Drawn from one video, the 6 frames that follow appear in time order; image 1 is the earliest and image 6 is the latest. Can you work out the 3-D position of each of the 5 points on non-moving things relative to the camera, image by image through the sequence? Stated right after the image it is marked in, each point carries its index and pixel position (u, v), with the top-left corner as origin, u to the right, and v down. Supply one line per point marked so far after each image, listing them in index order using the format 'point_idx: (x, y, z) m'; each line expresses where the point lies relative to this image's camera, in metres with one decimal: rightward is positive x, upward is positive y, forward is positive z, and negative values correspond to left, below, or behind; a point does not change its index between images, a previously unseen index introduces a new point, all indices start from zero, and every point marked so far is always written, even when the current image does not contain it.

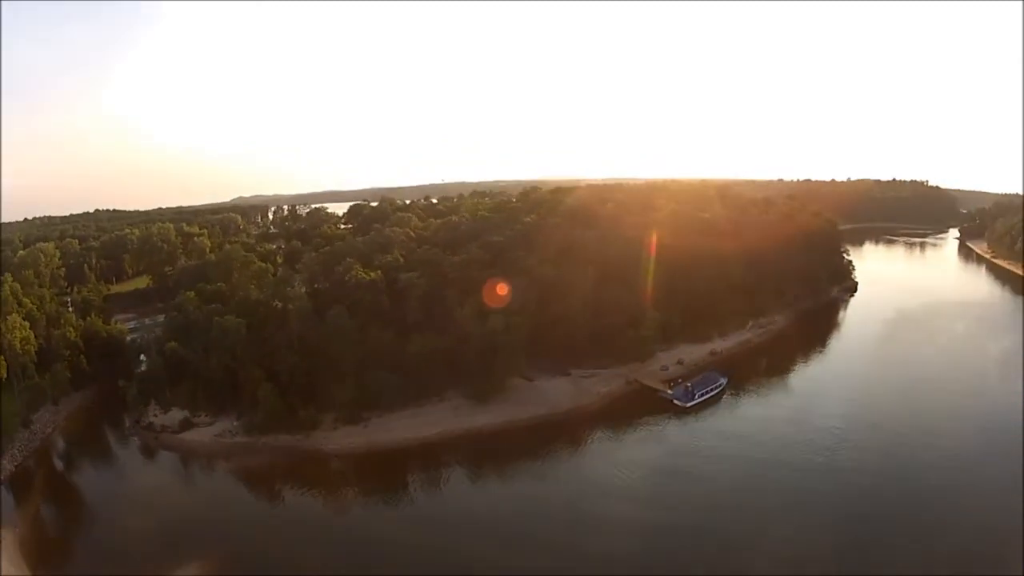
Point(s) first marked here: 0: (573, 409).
0: (+1.8, -3.5, +19.9) m
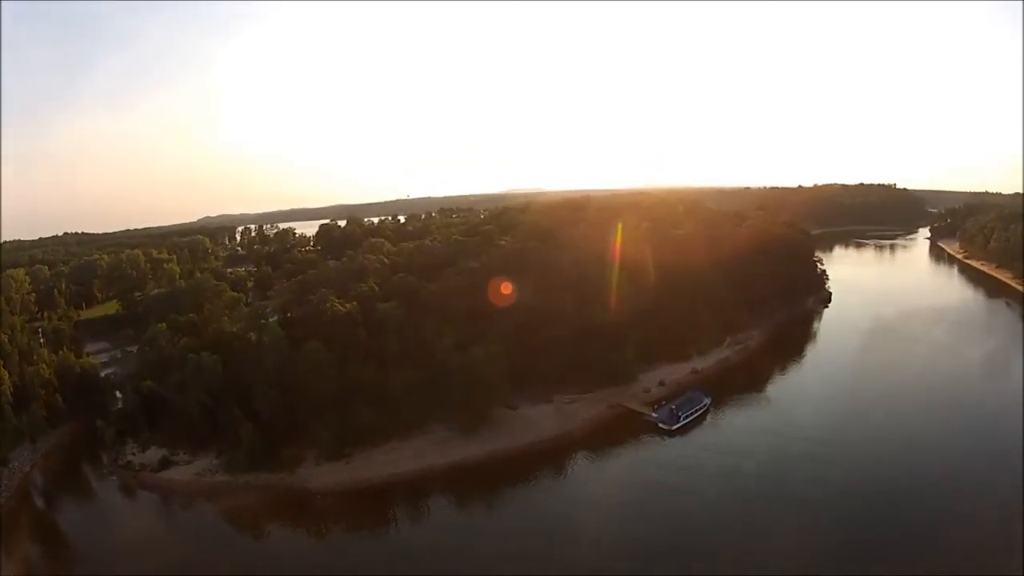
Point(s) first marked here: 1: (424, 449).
0: (+1.4, -4.2, +20.0) m
1: (-2.5, -4.6, +19.8) m
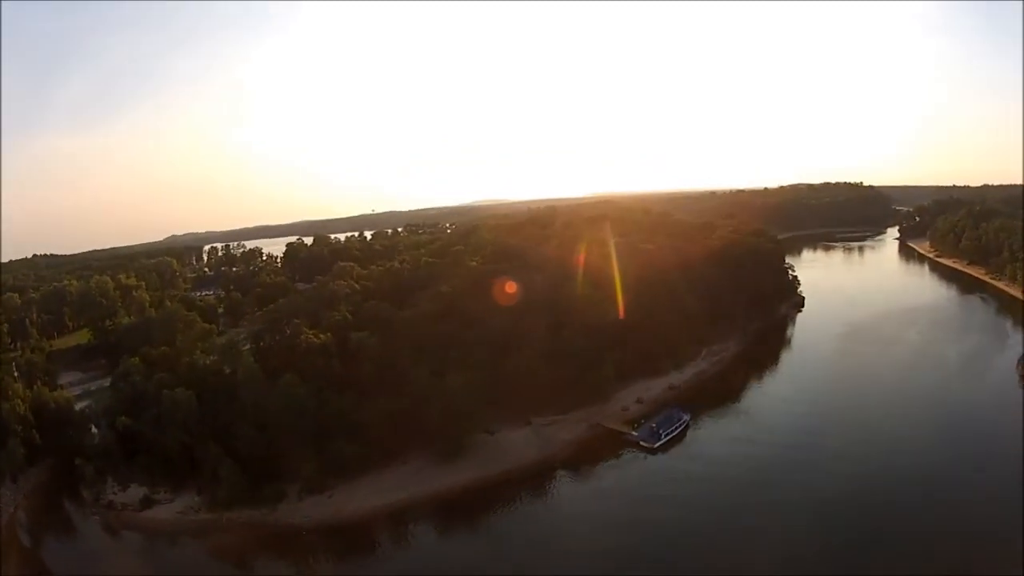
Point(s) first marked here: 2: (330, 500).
0: (+0.8, -4.9, +20.1) m
1: (-3.1, -5.5, +19.9) m
2: (-5.1, -6.0, +19.6) m
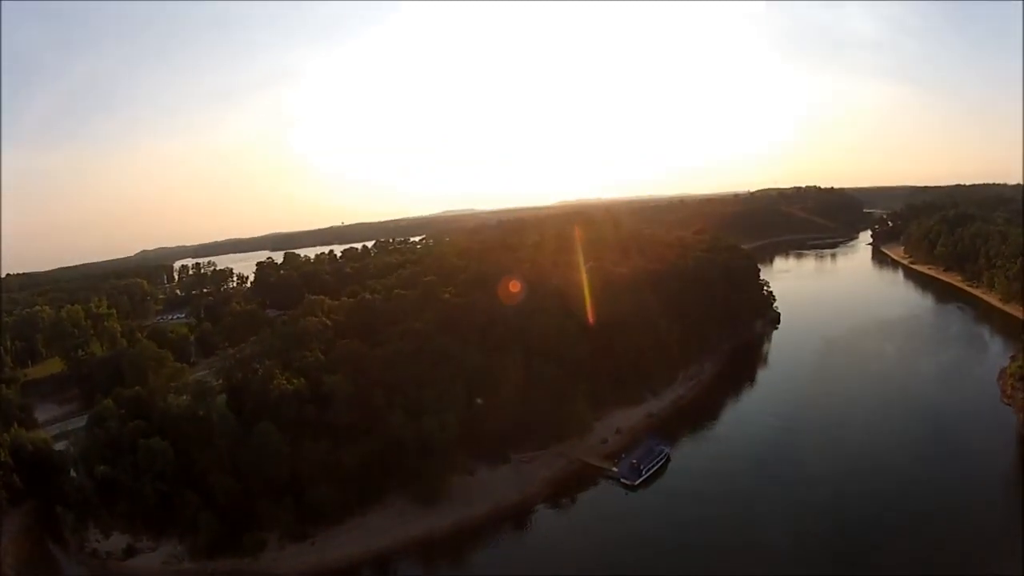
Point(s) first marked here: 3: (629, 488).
0: (+0.2, -6.0, +20.2) m
1: (-3.6, -6.7, +19.9) m
2: (-5.7, -7.3, +19.6) m
3: (+3.3, -5.7, +19.9) m
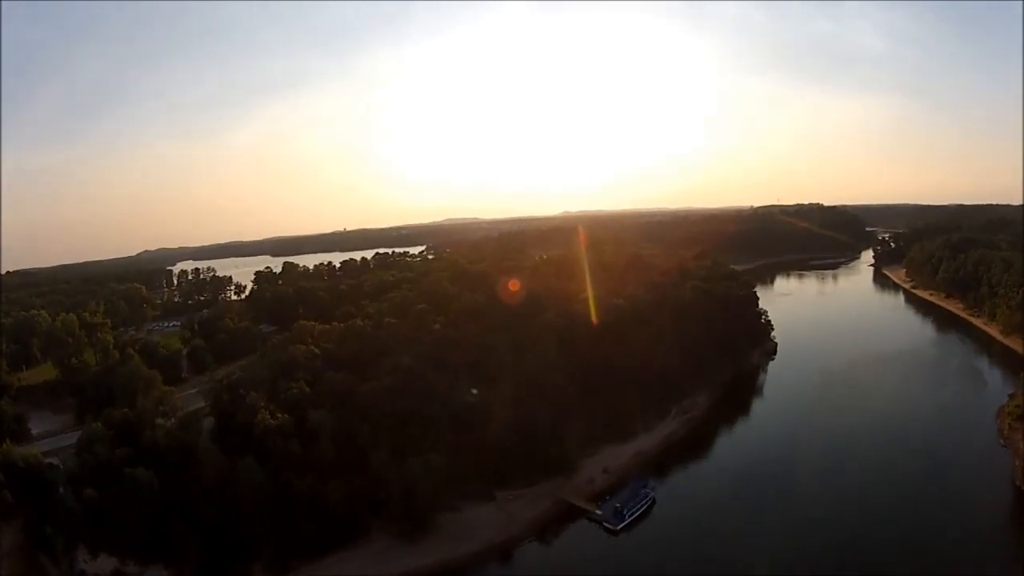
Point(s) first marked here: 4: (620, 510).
0: (-0.2, -7.0, +20.0) m
1: (-4.1, -7.7, +19.8) m
2: (-6.1, -8.3, +19.6) m
3: (+2.9, -6.8, +19.6) m
4: (+3.1, -6.1, +20.3) m
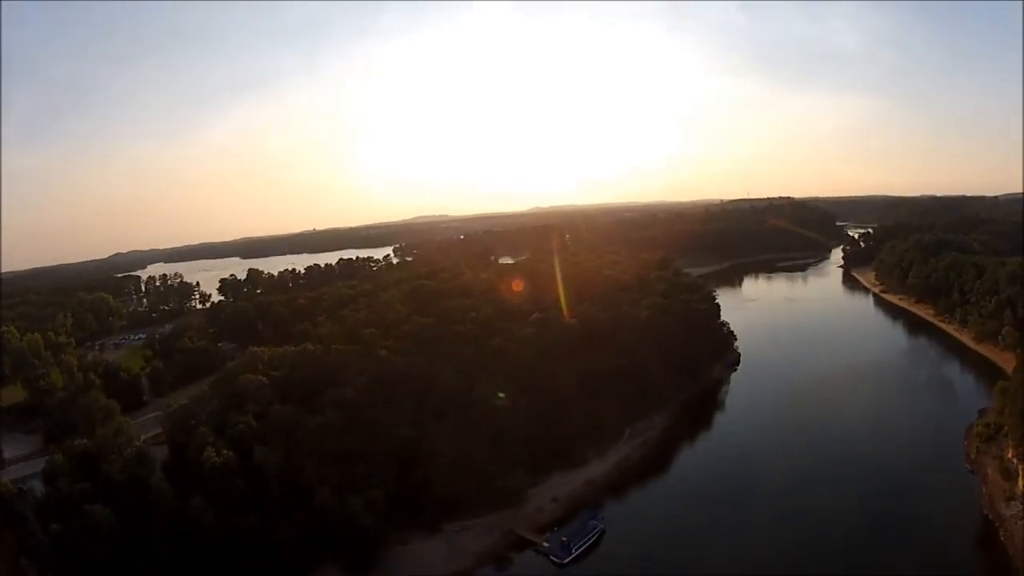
0: (-1.6, -7.9, +19.8) m
1: (-5.4, -8.7, +19.7) m
2: (-7.5, -9.4, +19.6) m
3: (+1.5, -7.6, +19.4) m
4: (+1.7, -6.9, +20.0) m
